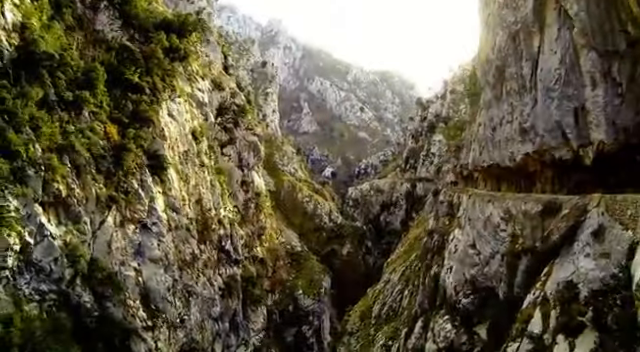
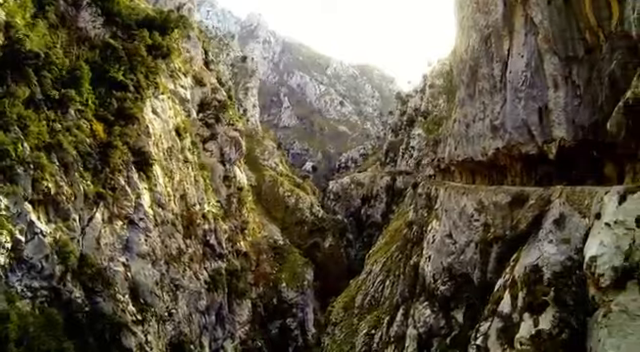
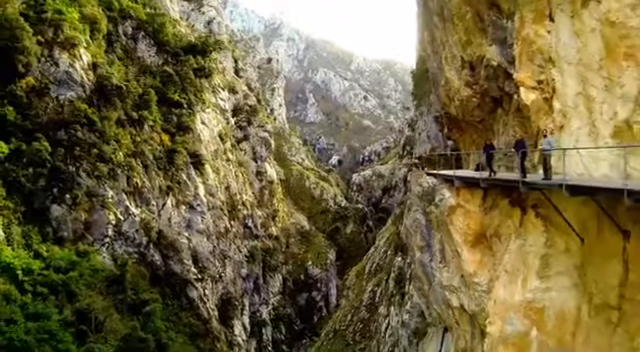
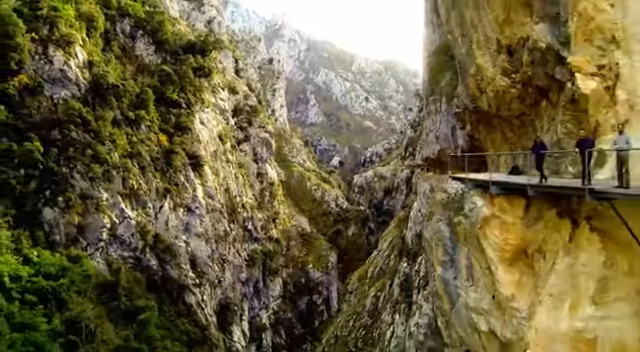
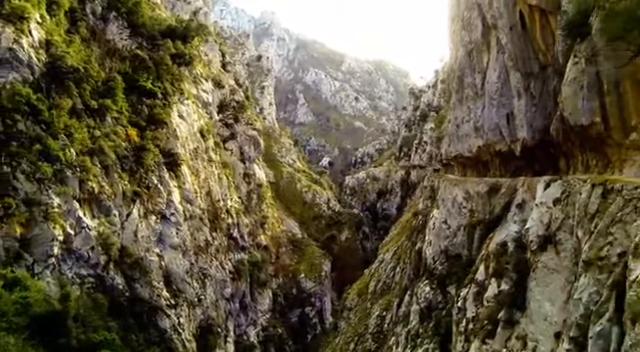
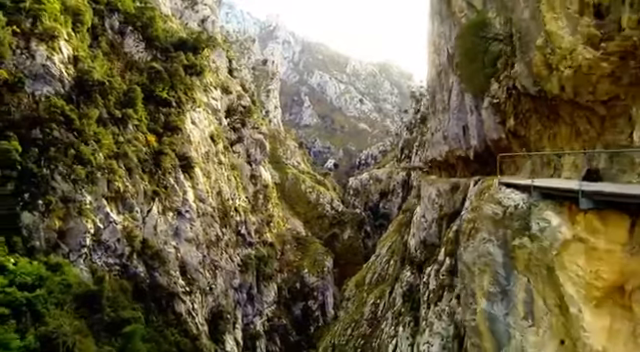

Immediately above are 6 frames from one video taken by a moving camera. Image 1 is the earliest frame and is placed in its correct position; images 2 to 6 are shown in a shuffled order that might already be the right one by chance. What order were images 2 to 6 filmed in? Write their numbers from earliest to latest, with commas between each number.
2, 5, 6, 4, 3
